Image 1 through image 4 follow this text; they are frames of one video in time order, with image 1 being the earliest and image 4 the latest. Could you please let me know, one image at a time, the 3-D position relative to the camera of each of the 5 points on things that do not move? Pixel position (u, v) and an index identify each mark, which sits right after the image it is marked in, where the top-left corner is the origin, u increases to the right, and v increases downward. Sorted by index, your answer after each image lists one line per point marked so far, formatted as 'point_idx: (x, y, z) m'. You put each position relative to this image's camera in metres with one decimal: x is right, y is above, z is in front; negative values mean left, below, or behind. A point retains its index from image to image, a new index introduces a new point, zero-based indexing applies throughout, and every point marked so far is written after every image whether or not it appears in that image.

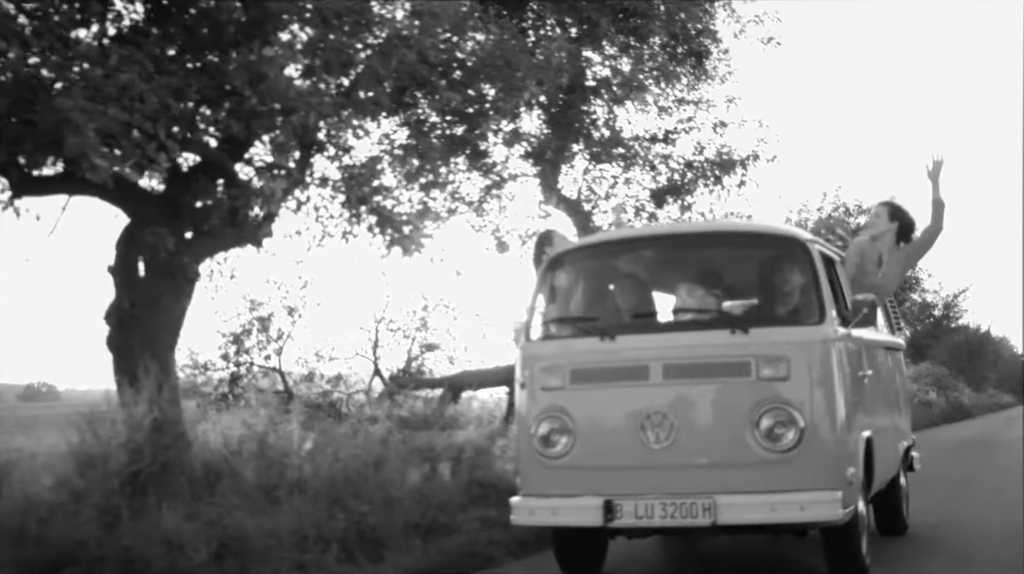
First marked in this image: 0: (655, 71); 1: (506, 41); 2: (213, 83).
0: (+1.5, +2.4, +13.7) m
1: (0.0, +2.2, +11.6) m
2: (-2.0, +1.4, +8.6) m
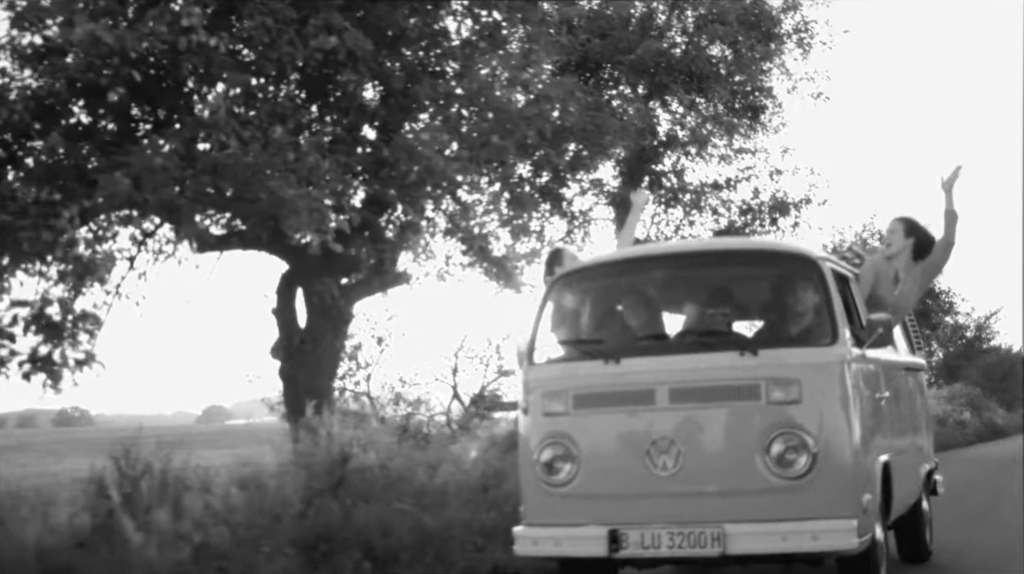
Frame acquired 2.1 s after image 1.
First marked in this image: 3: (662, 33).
0: (+2.5, +2.0, +15.4) m
1: (+0.9, +1.9, +13.3) m
2: (-1.2, +1.1, +10.3) m
3: (+1.8, +3.1, +15.0) m
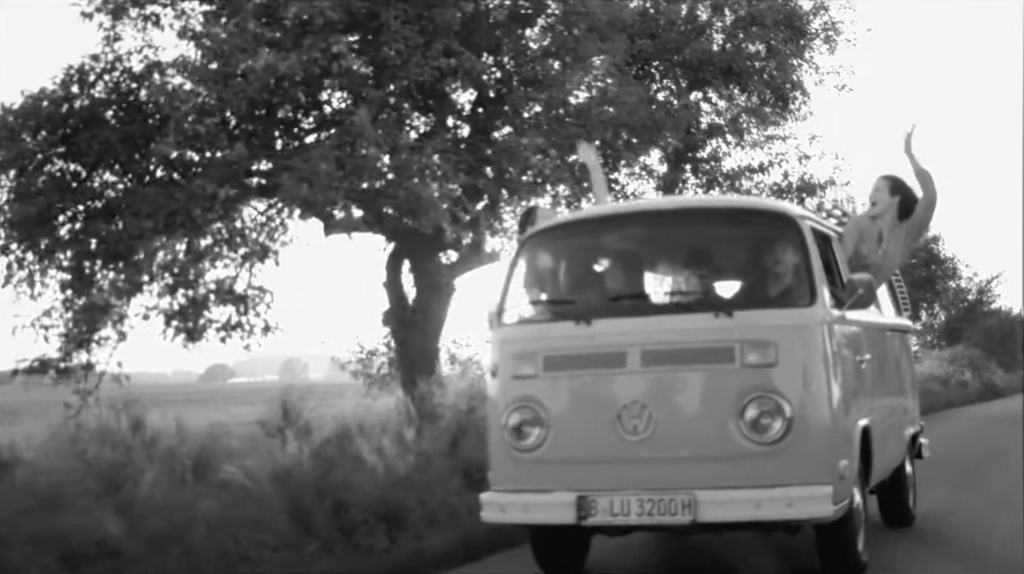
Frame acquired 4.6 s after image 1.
0: (+3.3, +2.3, +17.2) m
1: (+1.6, +2.2, +15.1) m
2: (-0.4, +1.3, +12.1) m
3: (+2.6, +3.4, +16.8) m
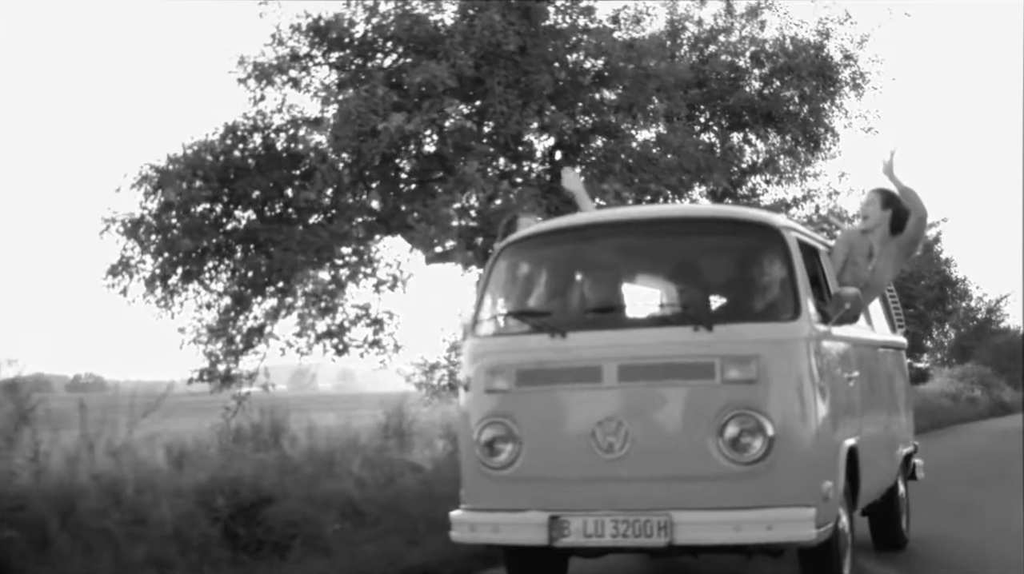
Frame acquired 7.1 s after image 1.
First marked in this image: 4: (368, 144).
0: (+4.2, +2.0, +19.1) m
1: (+2.5, +1.9, +17.0) m
2: (+0.5, +1.0, +14.0) m
3: (+3.5, +3.1, +18.7) m
4: (-1.4, +1.4, +12.3) m
